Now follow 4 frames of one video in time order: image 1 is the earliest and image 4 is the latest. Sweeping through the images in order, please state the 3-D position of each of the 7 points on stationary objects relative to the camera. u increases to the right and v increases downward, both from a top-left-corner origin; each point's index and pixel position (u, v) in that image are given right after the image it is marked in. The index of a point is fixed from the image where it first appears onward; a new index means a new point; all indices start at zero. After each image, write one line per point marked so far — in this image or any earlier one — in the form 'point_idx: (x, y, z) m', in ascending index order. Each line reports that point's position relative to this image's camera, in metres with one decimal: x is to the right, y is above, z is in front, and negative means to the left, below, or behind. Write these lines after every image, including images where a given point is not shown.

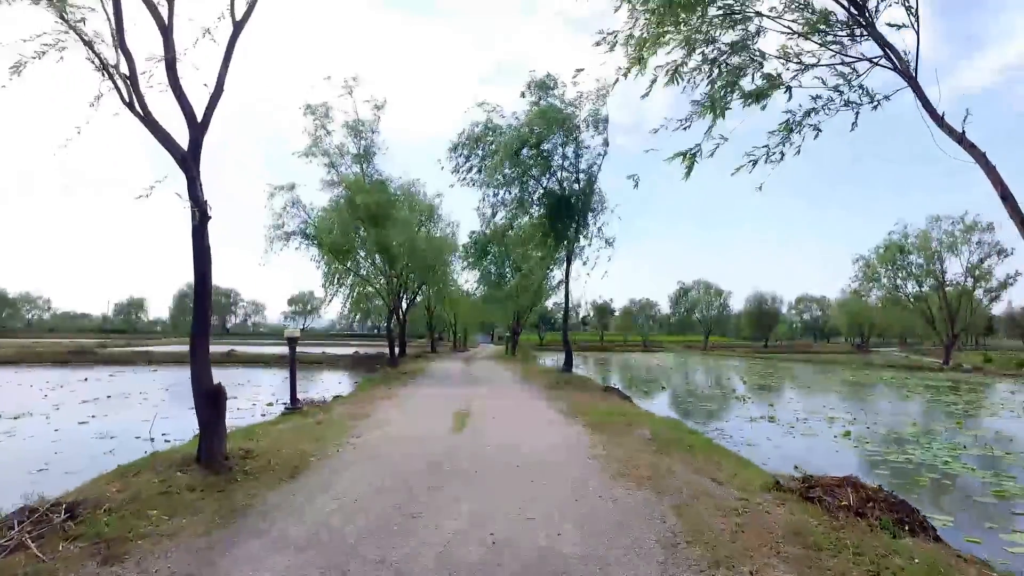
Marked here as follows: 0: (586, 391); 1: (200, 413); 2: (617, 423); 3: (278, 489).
0: (+2.2, -3.0, +16.1) m
1: (-3.5, -1.4, +6.3) m
2: (+2.0, -2.5, +10.3) m
3: (-2.5, -2.1, +5.9) m
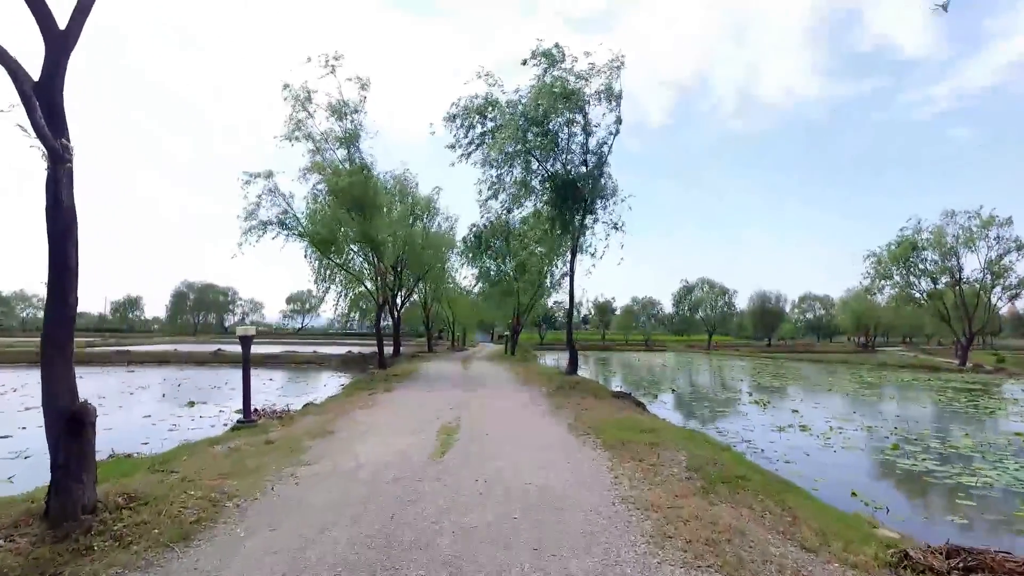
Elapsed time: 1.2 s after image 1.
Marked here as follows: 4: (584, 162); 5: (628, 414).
0: (+2.1, -2.8, +14.2) m
1: (-3.6, -1.2, +4.4) m
2: (+1.9, -2.3, +8.3) m
3: (-2.5, -1.9, +3.9) m
4: (+2.5, +4.4, +19.4) m
5: (+2.4, -2.6, +11.5) m
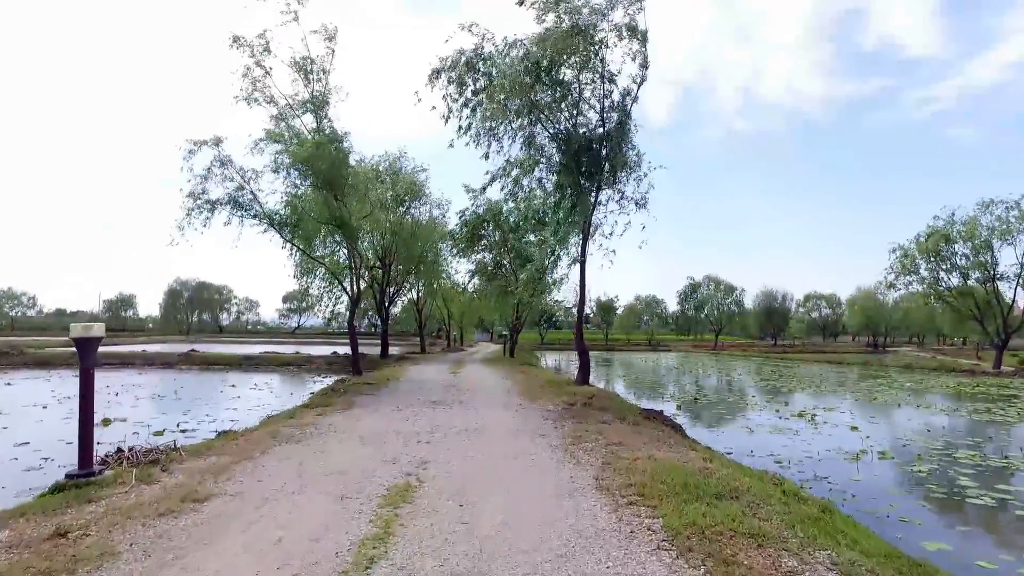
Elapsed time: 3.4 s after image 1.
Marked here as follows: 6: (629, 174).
0: (+2.0, -2.5, +10.4) m
1: (-3.6, -0.9, +0.6) m
2: (+1.8, -2.0, +4.6) m
3: (-2.6, -1.7, +0.2) m
4: (+2.5, +4.7, +15.7) m
5: (+2.4, -2.3, +7.8) m
6: (+3.5, +3.4, +16.9) m
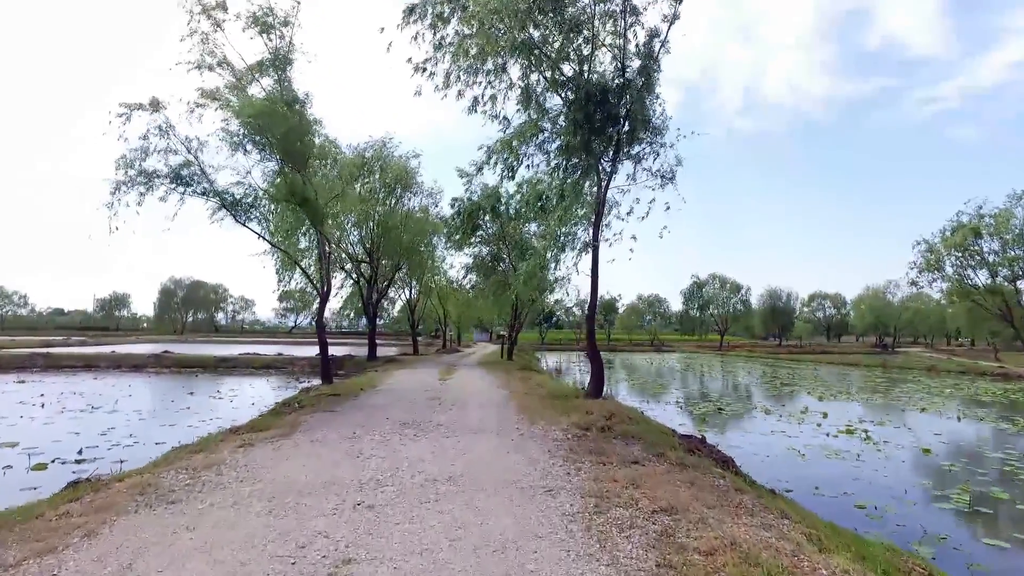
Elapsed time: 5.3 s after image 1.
0: (+1.9, -2.3, +7.3) m
1: (-3.7, -0.7, -2.5) m
2: (+1.8, -1.8, +1.5) m
3: (-2.7, -1.4, -2.9) m
4: (+2.4, +4.9, +12.5) m
5: (+2.3, -2.1, +4.6) m
6: (+3.4, +3.6, +13.7) m
